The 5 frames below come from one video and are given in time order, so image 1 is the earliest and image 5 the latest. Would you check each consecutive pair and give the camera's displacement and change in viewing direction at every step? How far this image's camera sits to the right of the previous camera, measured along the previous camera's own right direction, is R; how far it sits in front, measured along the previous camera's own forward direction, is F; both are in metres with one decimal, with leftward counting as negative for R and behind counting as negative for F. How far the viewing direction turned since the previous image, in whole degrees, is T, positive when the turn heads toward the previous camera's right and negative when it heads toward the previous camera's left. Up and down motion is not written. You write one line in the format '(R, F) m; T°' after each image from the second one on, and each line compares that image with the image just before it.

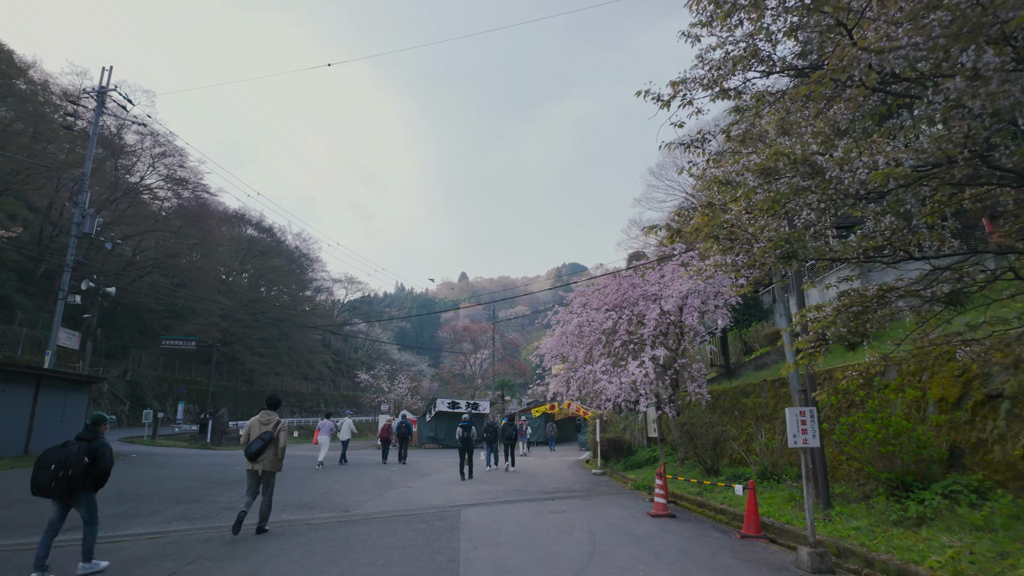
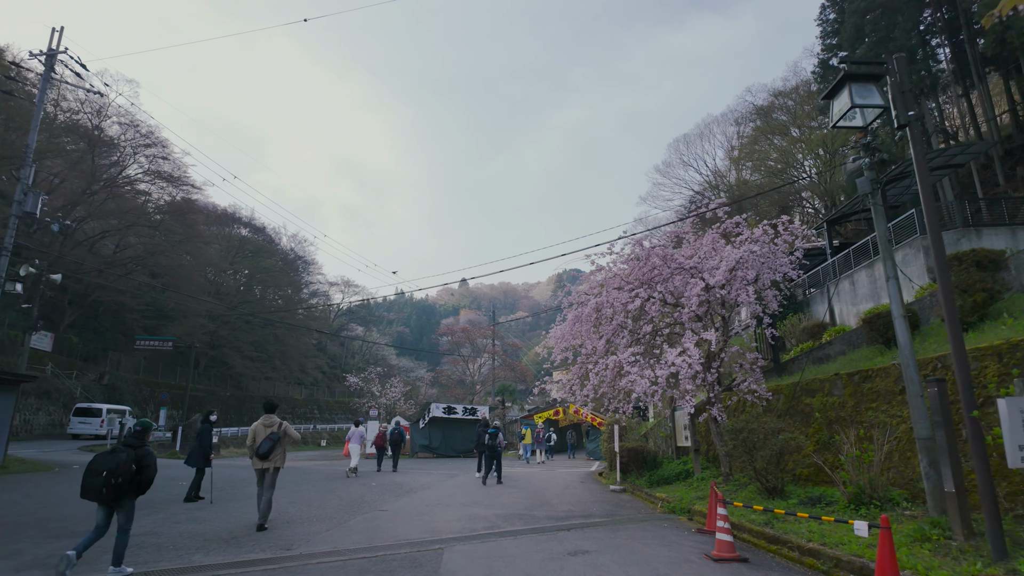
(0.0, +2.8) m; 0°
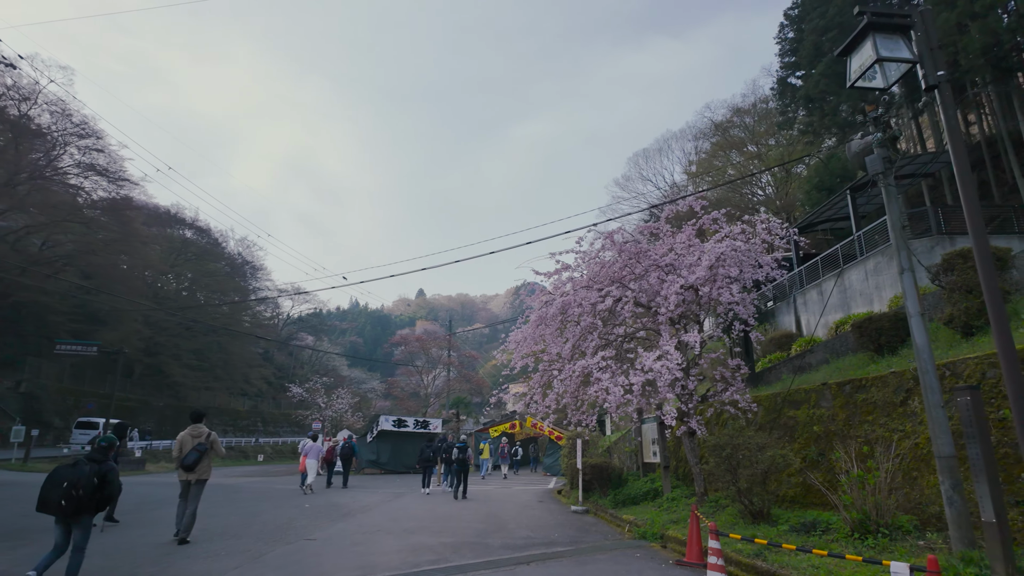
(0.0, +1.3) m; +4°
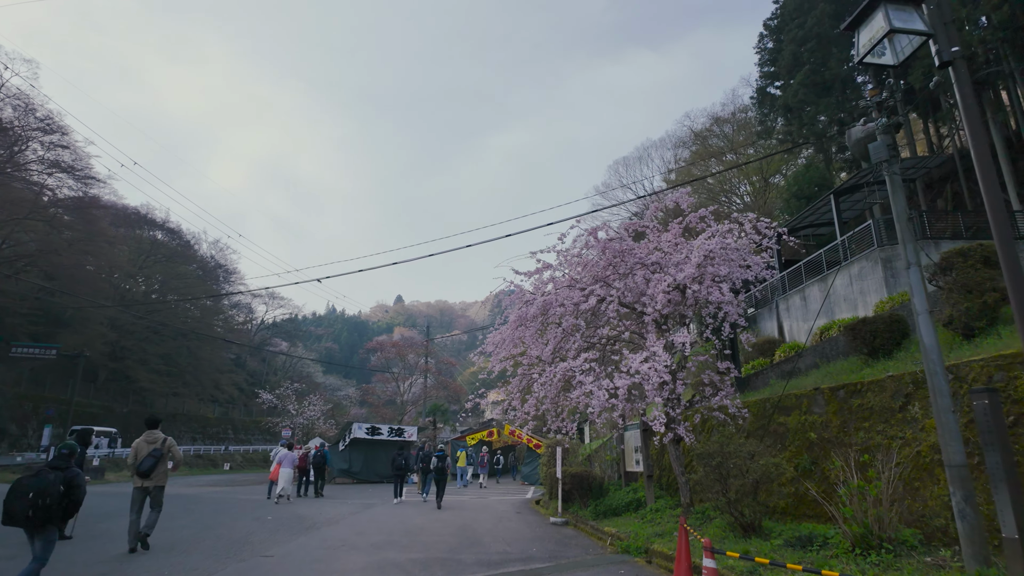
(0.0, +0.6) m; +2°
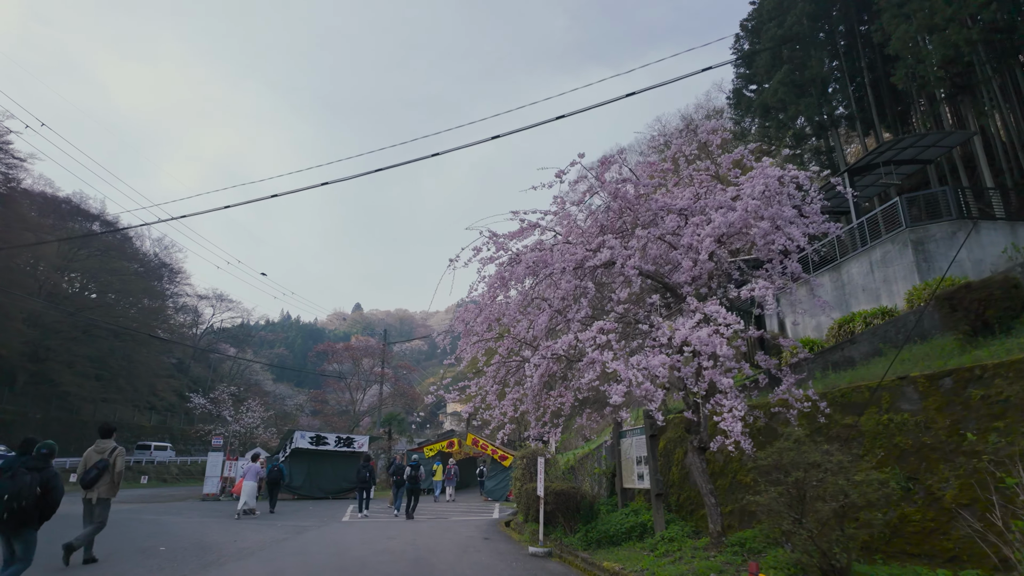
(-0.2, +2.6) m; +4°
